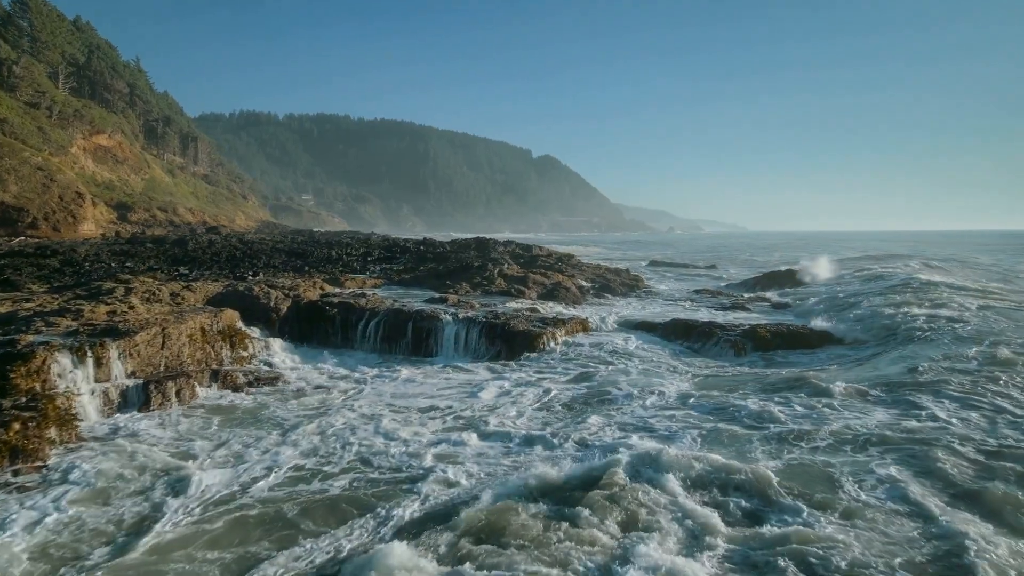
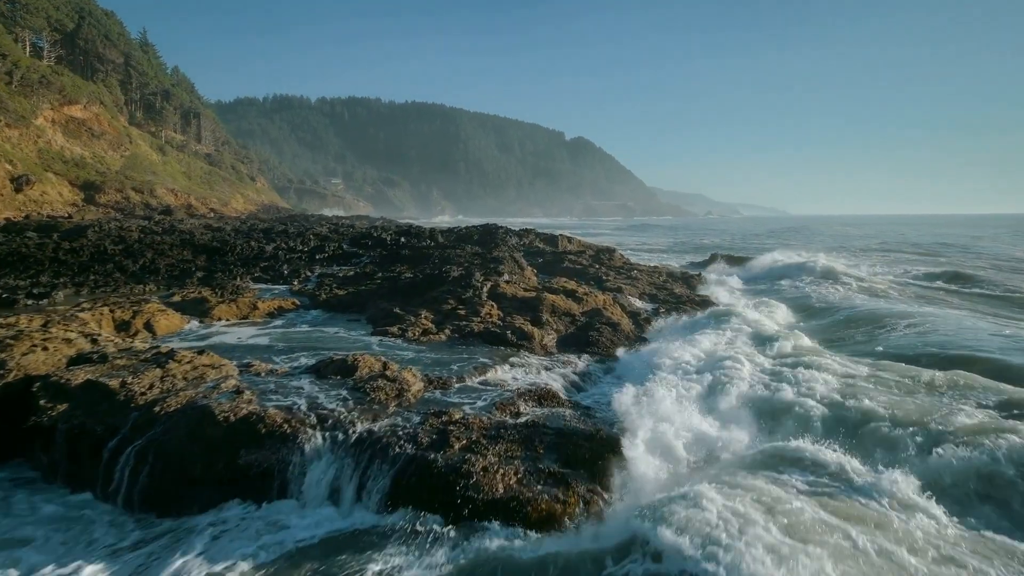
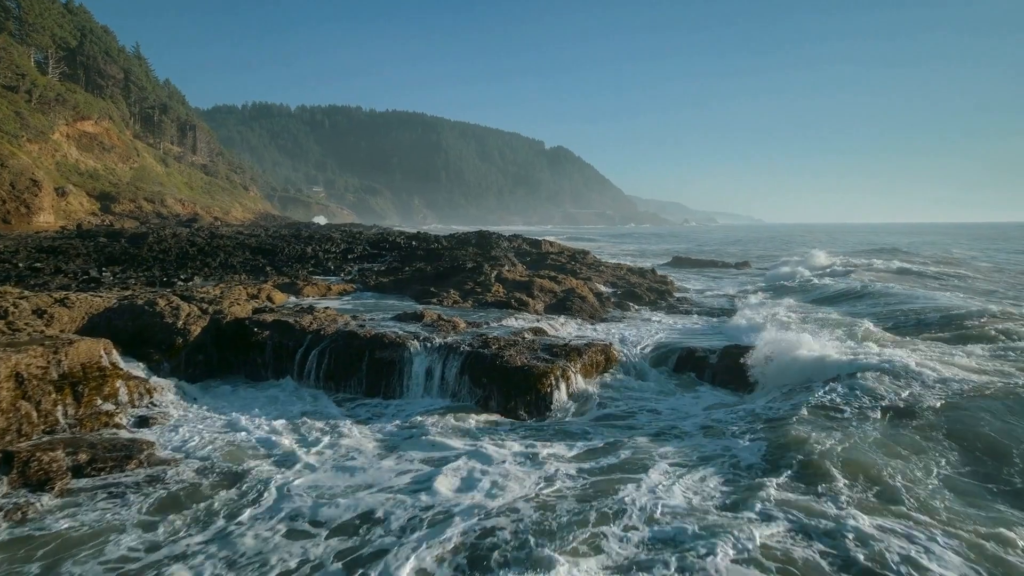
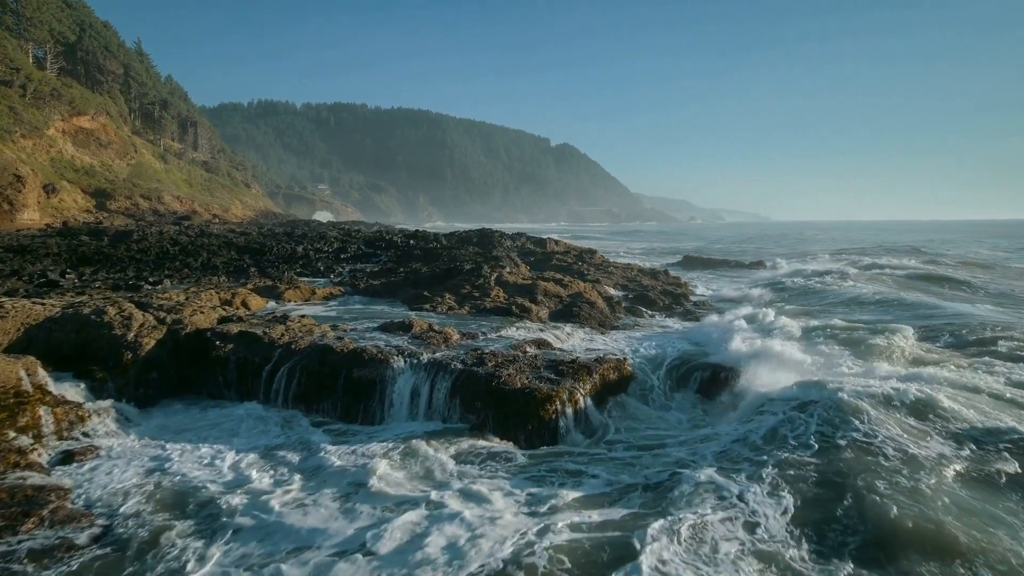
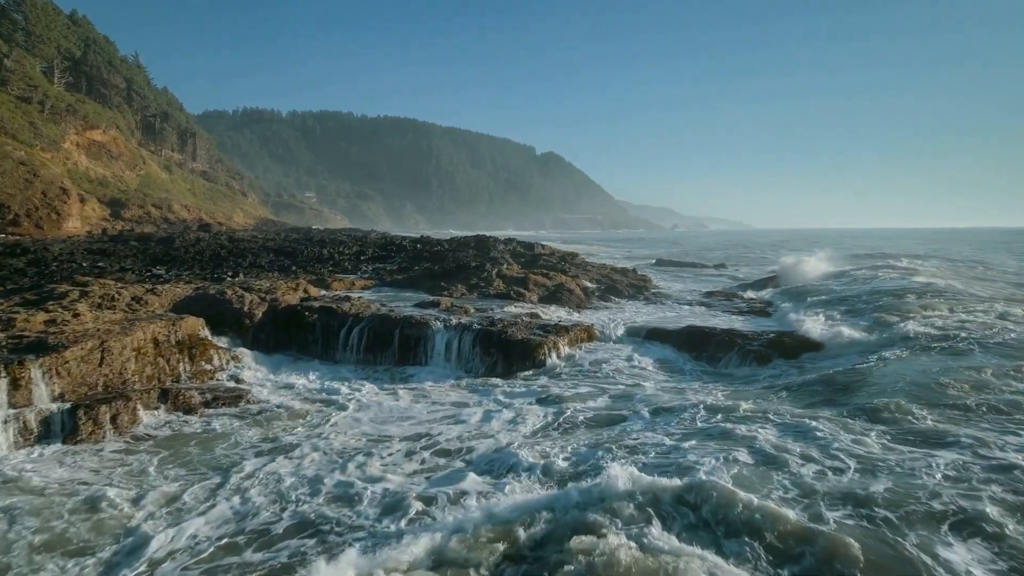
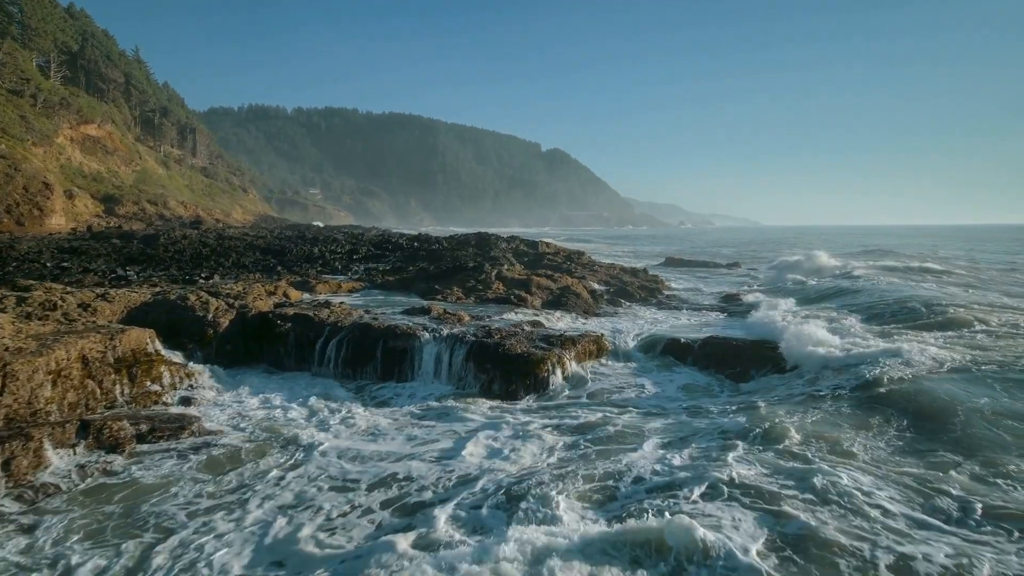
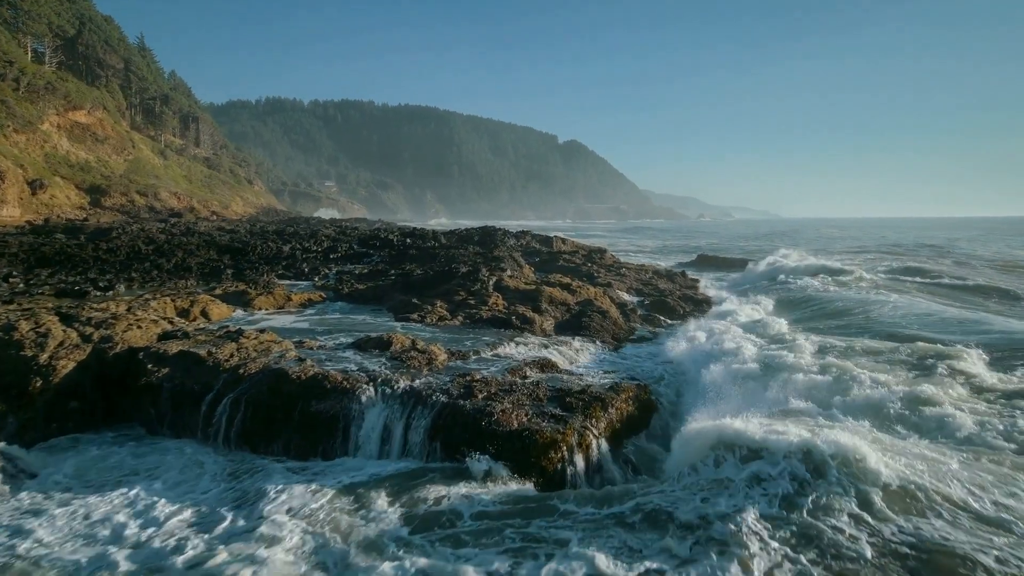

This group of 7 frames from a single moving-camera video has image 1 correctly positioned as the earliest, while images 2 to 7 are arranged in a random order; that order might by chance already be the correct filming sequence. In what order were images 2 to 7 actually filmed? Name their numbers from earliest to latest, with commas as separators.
5, 6, 3, 4, 7, 2
